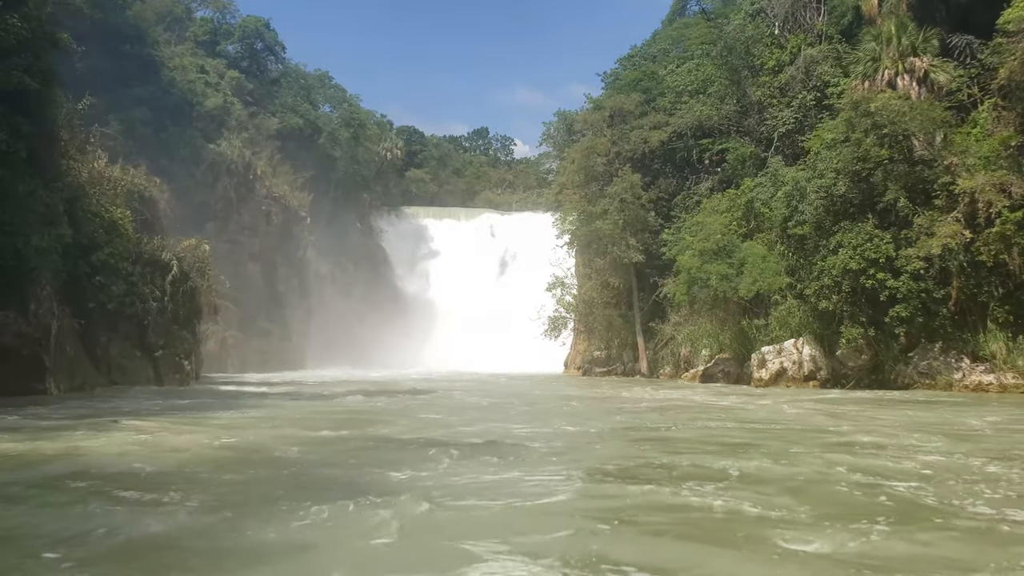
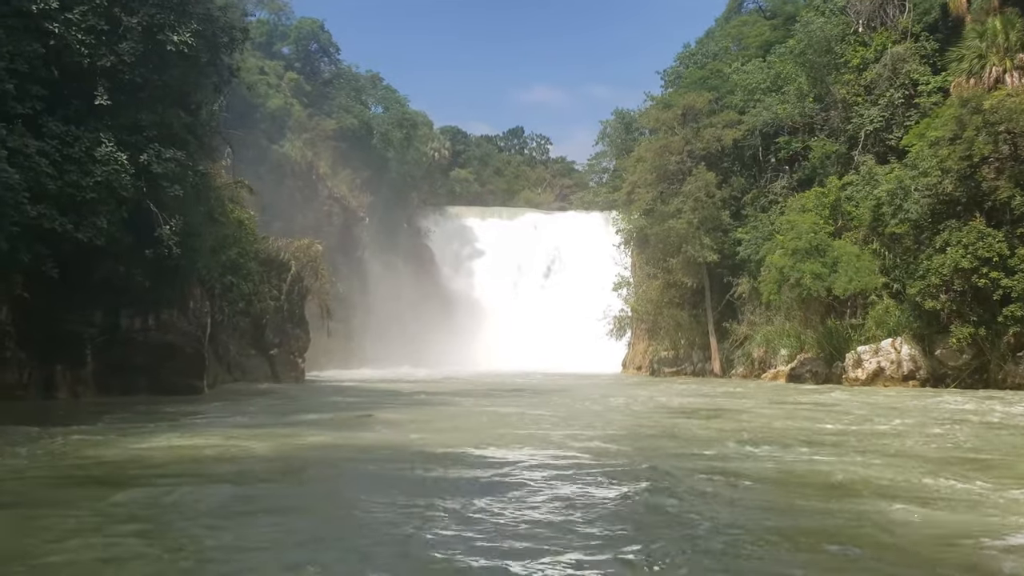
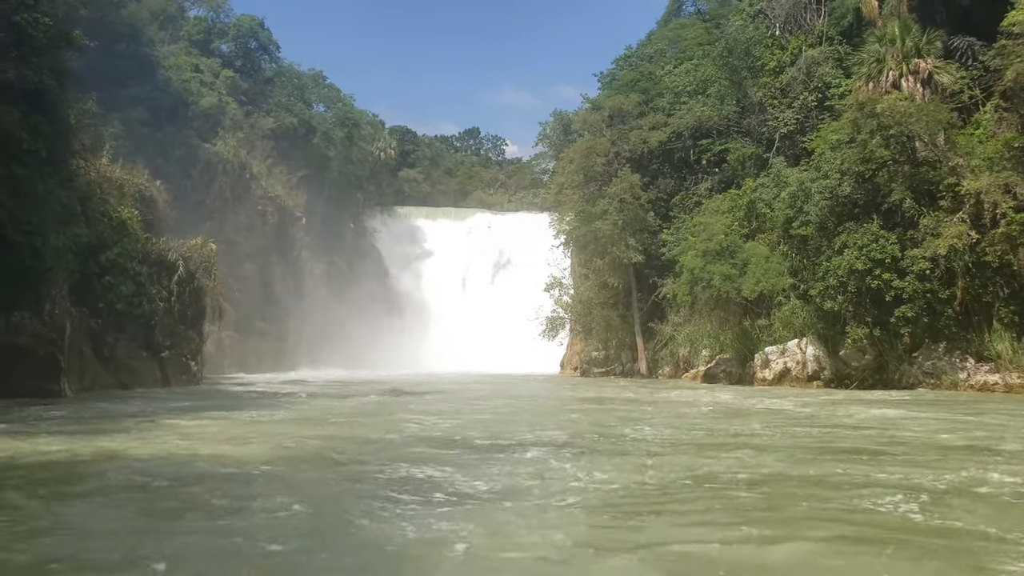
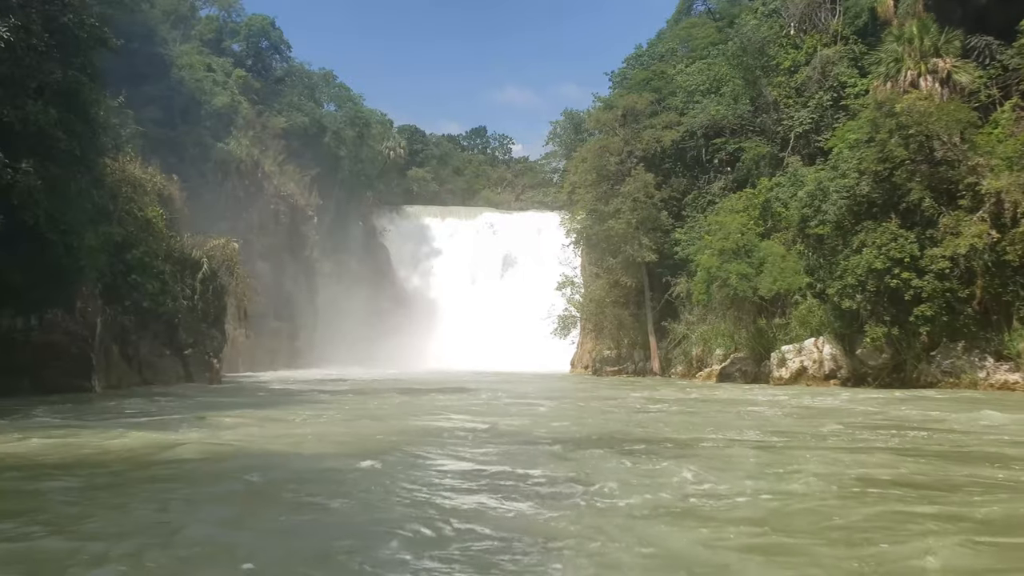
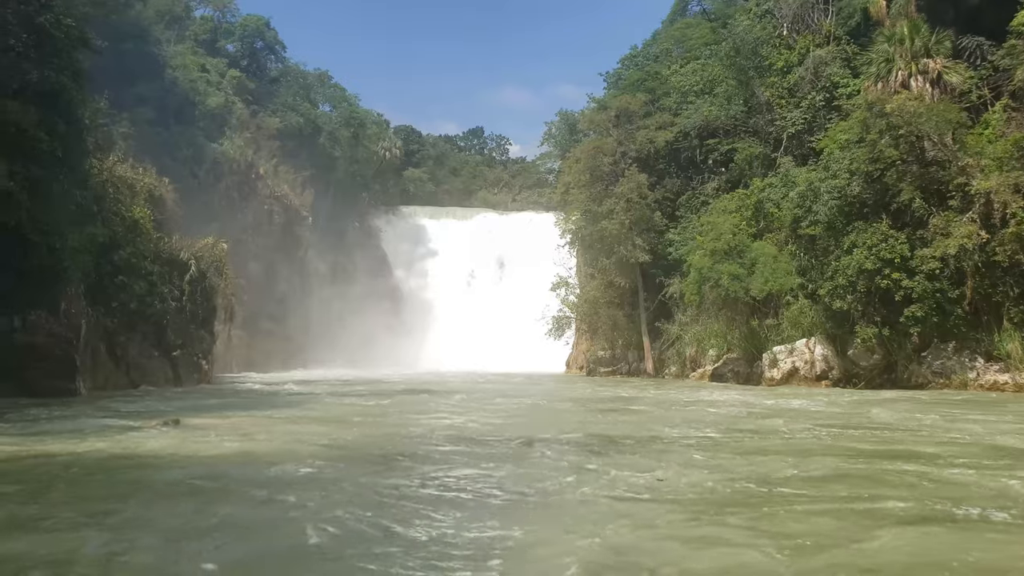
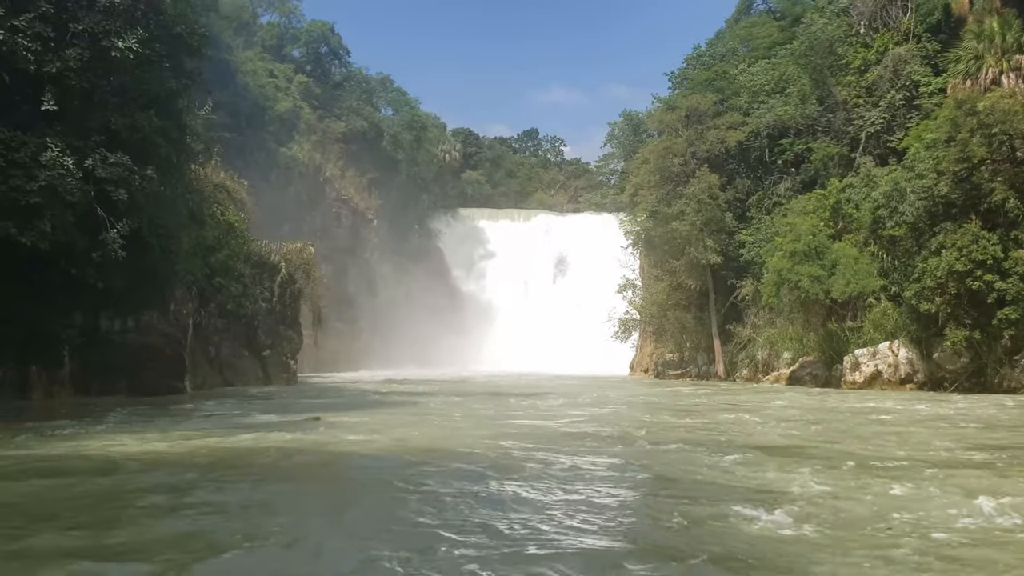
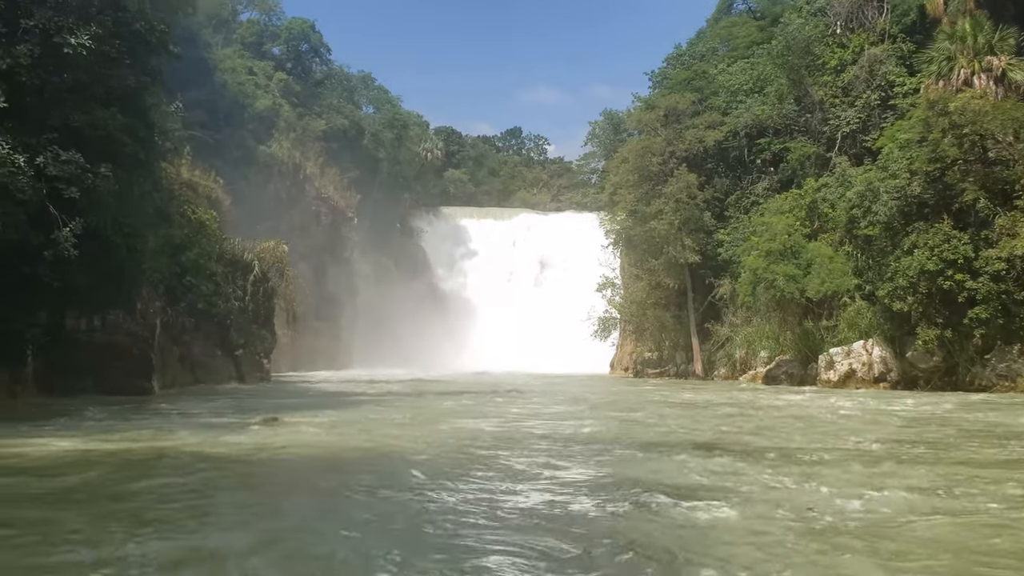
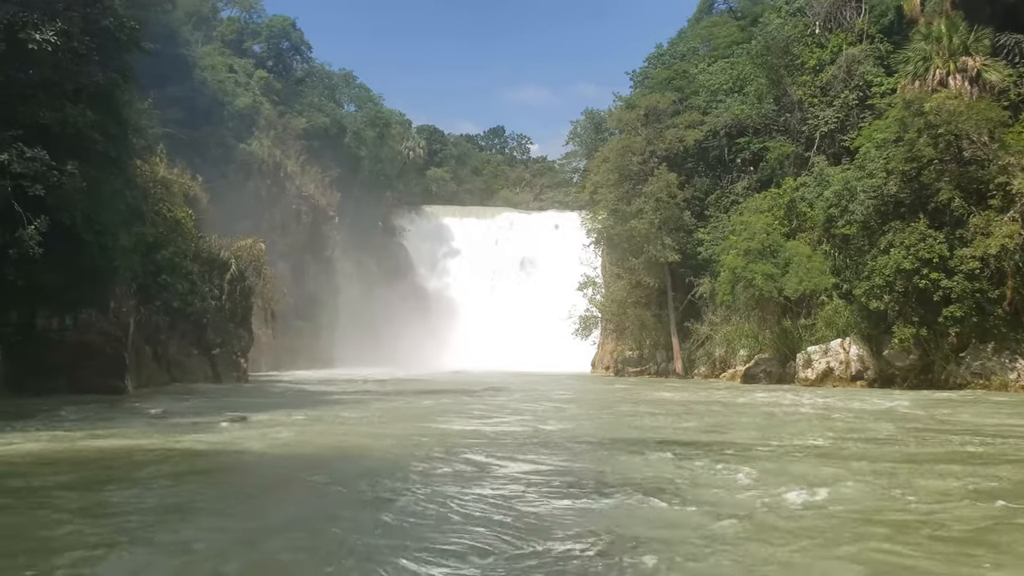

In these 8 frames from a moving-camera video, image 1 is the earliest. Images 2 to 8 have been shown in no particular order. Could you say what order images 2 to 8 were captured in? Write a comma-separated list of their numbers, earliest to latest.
3, 5, 4, 8, 7, 6, 2
